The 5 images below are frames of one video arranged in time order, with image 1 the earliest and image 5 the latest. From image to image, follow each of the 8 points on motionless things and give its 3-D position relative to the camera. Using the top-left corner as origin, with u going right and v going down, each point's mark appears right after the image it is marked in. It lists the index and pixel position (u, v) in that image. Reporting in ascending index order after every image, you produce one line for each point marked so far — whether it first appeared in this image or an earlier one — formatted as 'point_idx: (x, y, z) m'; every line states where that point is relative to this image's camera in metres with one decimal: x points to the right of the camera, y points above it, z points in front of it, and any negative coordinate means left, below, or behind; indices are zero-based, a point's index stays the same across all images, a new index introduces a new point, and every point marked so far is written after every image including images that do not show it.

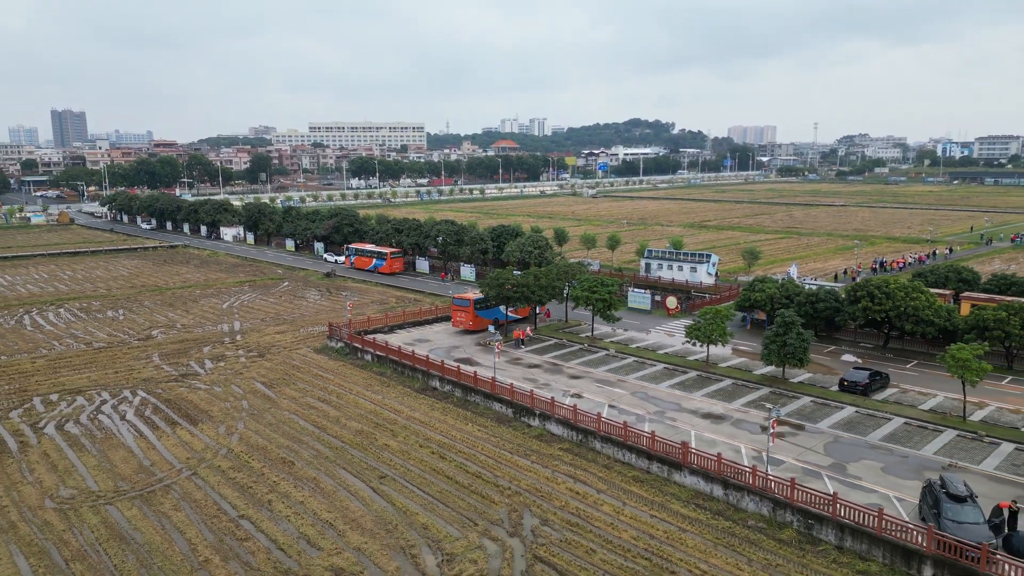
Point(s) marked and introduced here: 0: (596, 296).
0: (+2.1, -0.2, +16.8) m
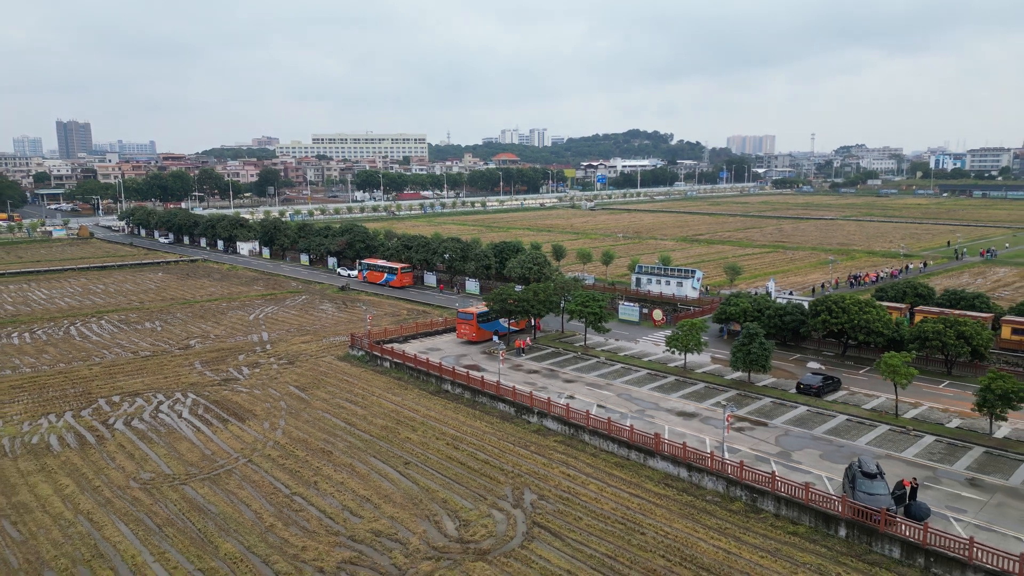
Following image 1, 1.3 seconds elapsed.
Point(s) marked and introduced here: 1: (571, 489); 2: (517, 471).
0: (+2.1, -0.6, +18.8) m
1: (+1.0, -3.2, +10.9) m
2: (+0.1, -3.1, +11.6) m
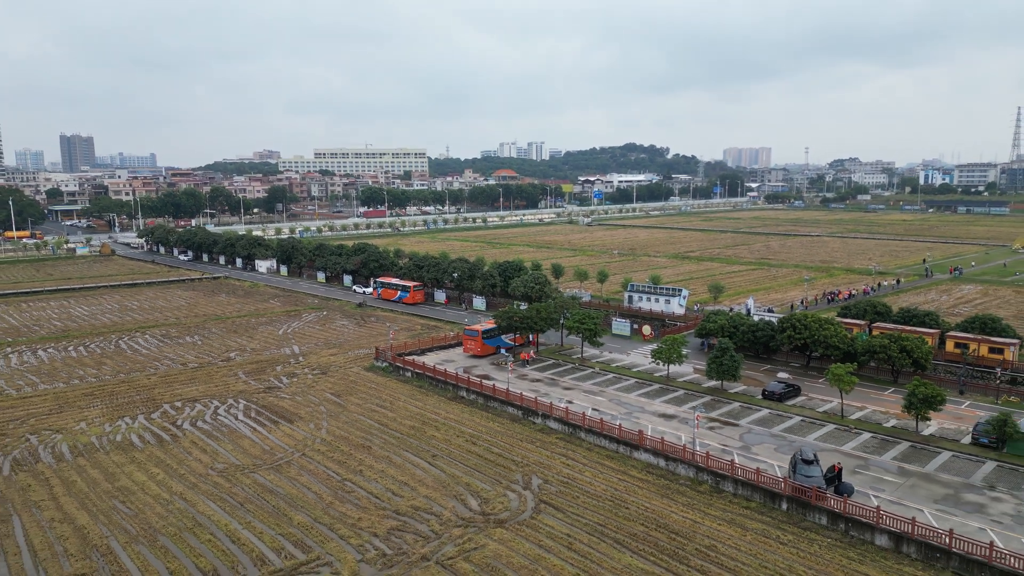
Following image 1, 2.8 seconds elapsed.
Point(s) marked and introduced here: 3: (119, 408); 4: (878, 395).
0: (+2.3, -1.2, +21.4) m
1: (+1.2, -3.7, +13.4) m
2: (+0.3, -3.6, +14.1) m
3: (-10.2, -3.1, +17.7) m
4: (+9.3, -2.7, +17.2) m
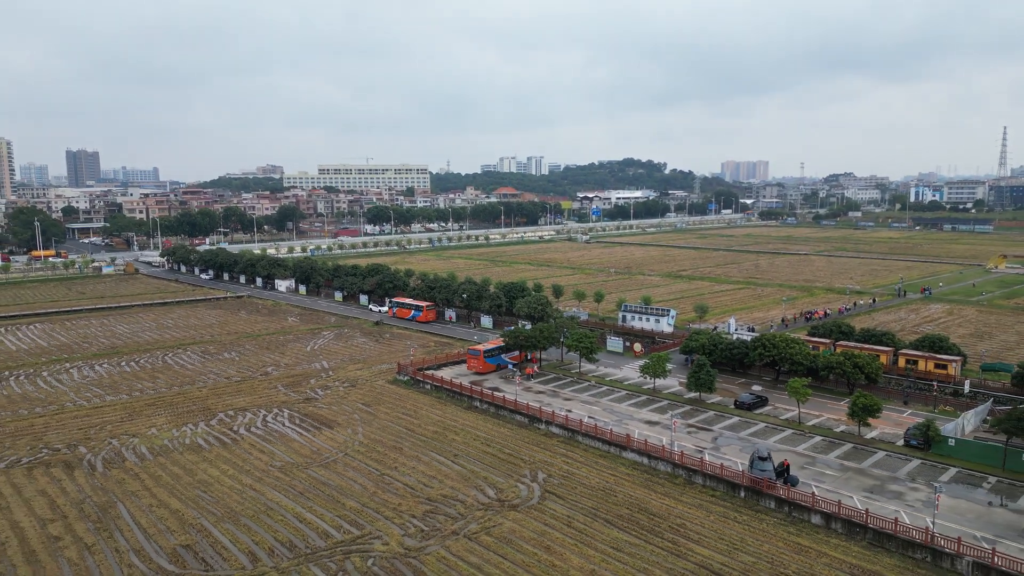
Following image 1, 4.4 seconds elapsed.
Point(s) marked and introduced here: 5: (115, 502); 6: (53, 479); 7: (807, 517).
0: (+2.5, -2.0, +24.3) m
1: (+1.4, -4.4, +16.3) m
2: (+0.5, -4.3, +16.9) m
3: (-10.0, -3.9, +20.5) m
4: (+9.5, -3.5, +20.1) m
5: (-8.7, -4.7, +14.9) m
6: (-10.9, -4.5, +16.2) m
7: (+6.0, -4.7, +13.8) m
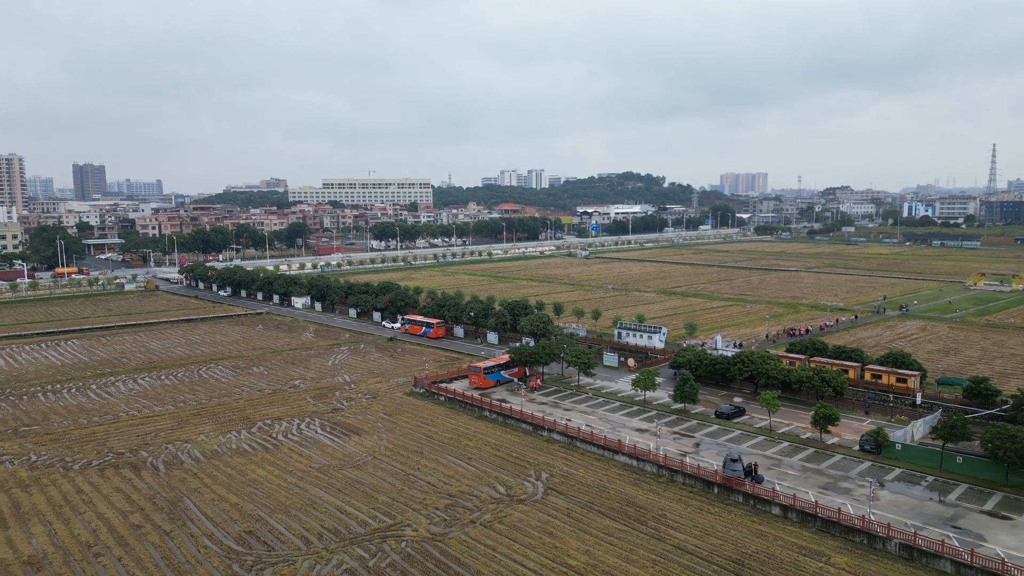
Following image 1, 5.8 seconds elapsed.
0: (+2.7, -2.8, +26.9) m
1: (+1.6, -5.1, +18.8) m
2: (+0.7, -5.0, +19.5) m
3: (-9.8, -4.6, +23.1) m
4: (+9.7, -4.3, +22.7) m
5: (-8.5, -5.4, +17.5) m
6: (-10.7, -5.3, +18.8) m
7: (+6.2, -5.3, +16.4) m
